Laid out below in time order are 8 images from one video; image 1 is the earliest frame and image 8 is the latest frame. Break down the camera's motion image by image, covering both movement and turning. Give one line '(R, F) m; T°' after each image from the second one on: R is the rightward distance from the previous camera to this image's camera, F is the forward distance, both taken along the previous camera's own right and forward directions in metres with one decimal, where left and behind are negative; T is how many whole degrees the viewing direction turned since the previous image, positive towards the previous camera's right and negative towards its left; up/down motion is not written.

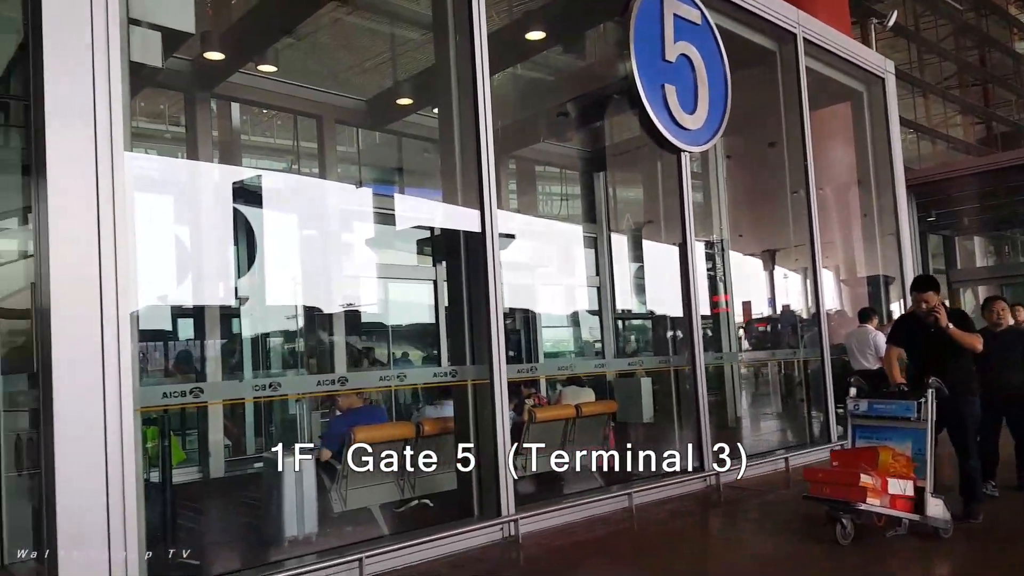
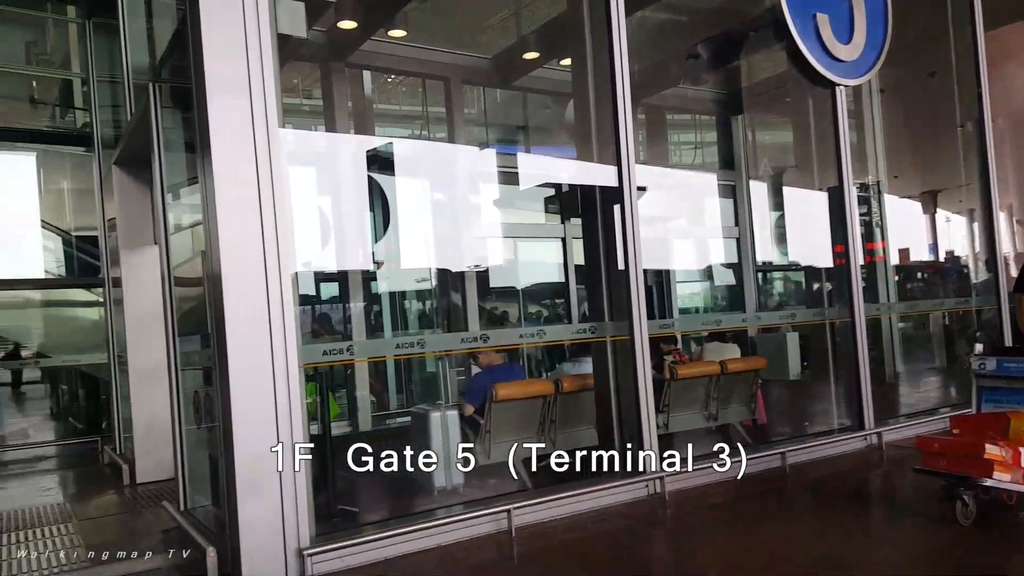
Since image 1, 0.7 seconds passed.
(-0.1, 0.0) m; -9°
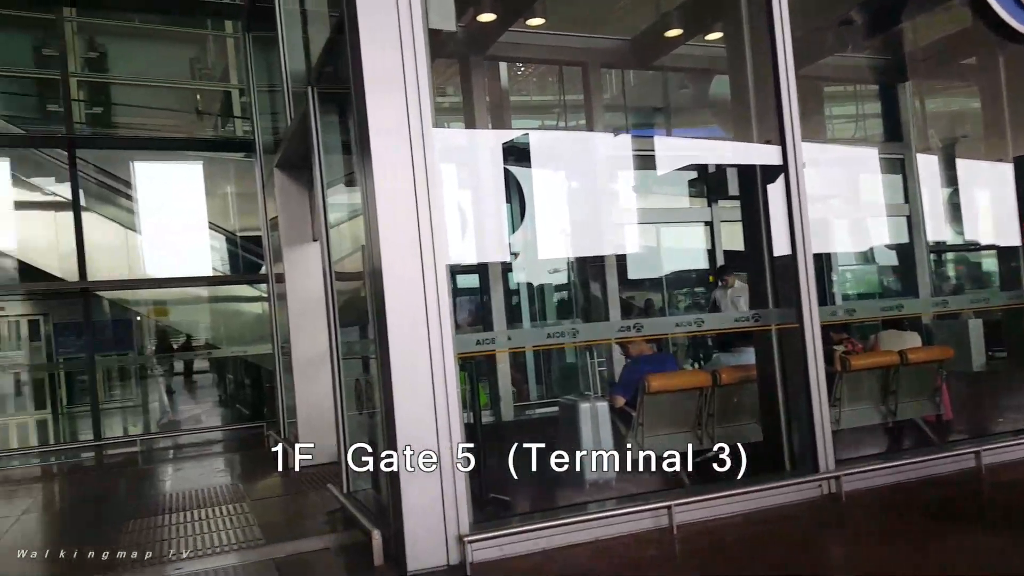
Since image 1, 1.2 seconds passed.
(-0.2, +0.1) m; -10°
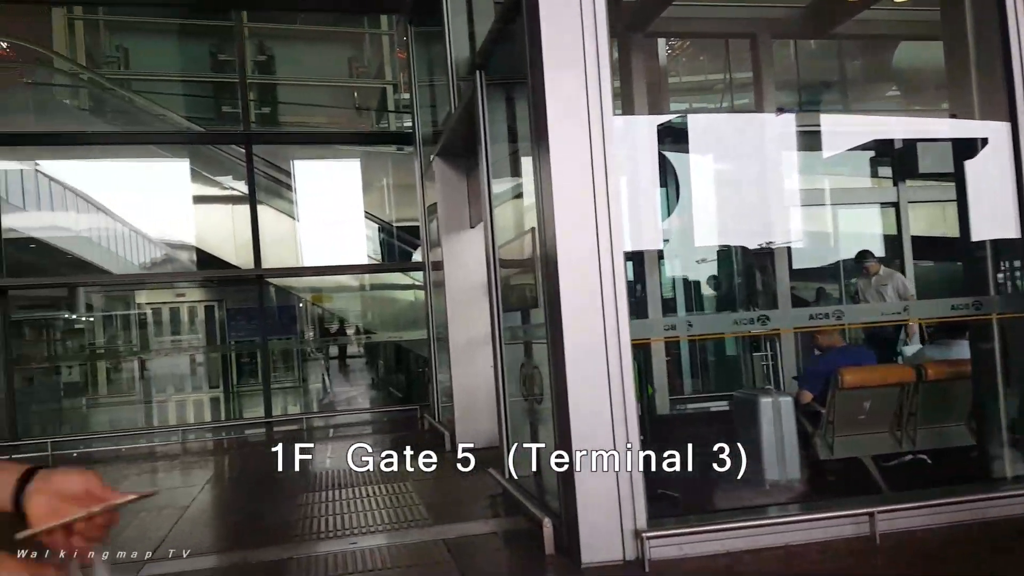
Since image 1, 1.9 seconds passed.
(-0.2, +0.1) m; -10°
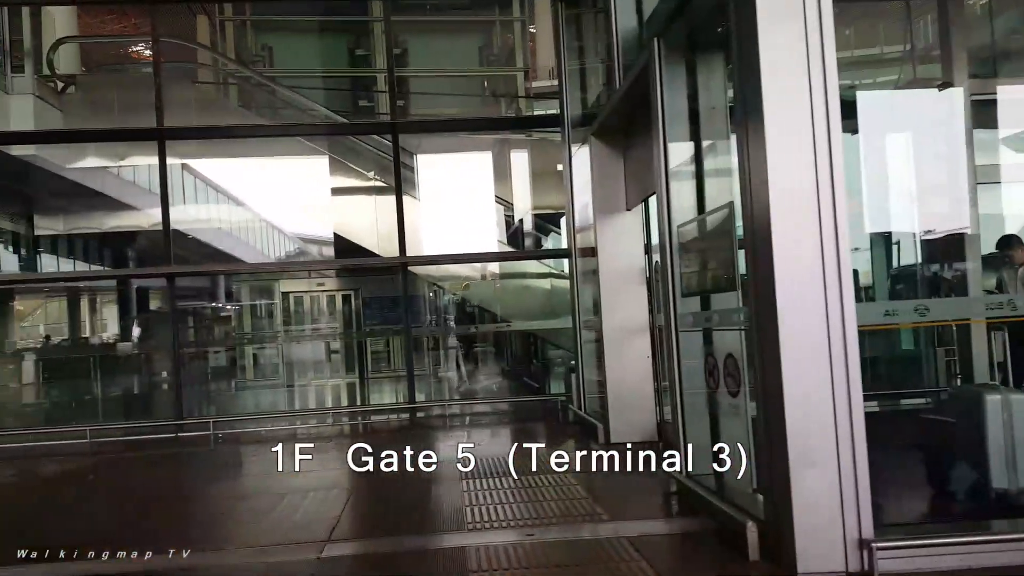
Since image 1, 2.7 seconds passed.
(-0.4, +0.2) m; -8°
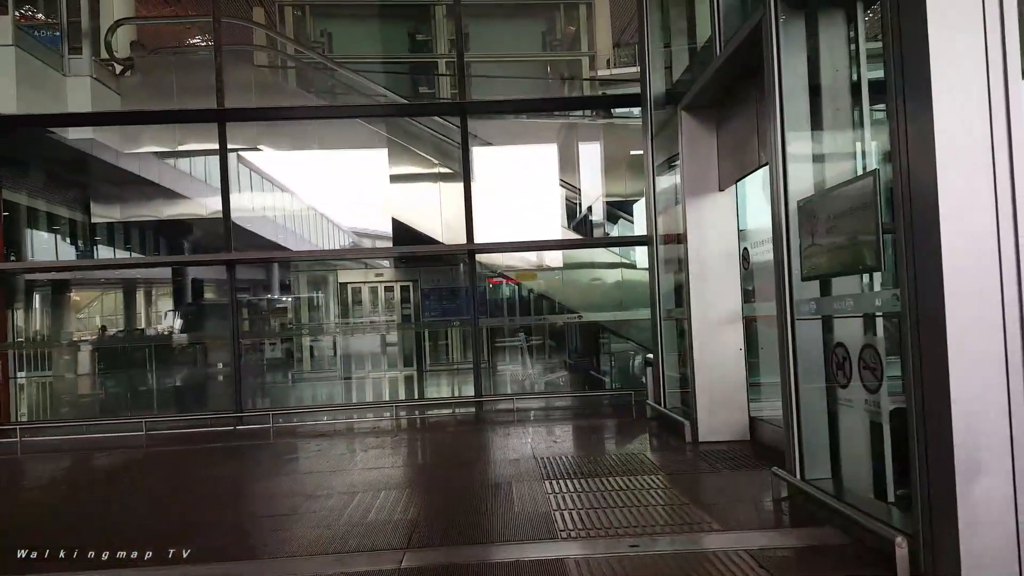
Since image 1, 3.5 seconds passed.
(-0.3, +0.4) m; -4°
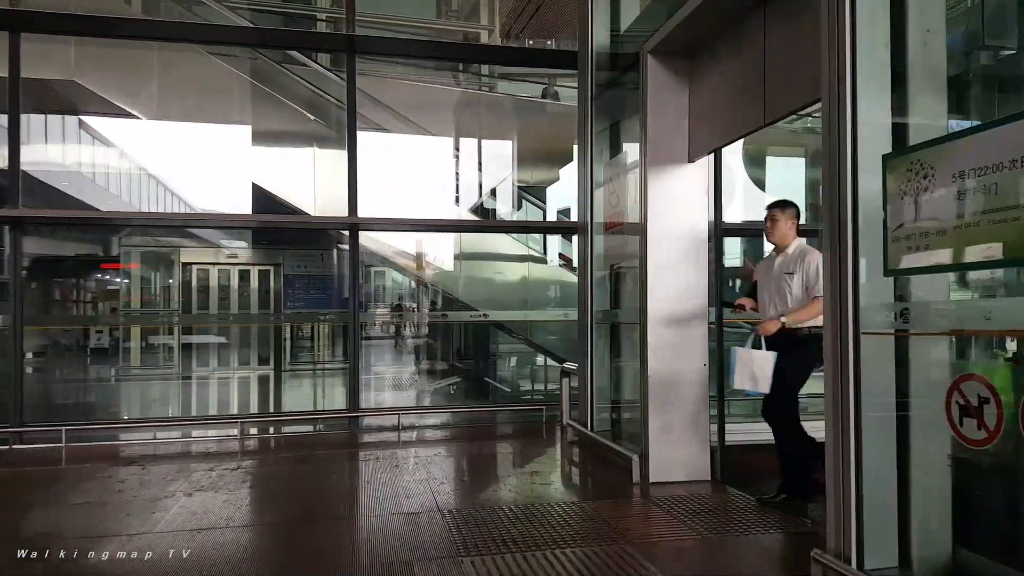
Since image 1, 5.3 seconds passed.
(-0.2, +1.5) m; +10°
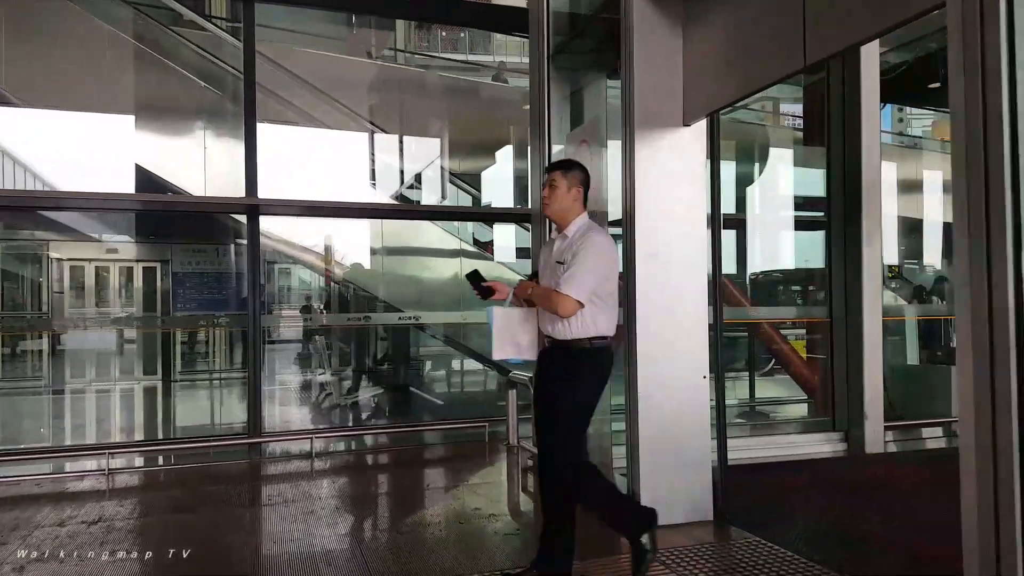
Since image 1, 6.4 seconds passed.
(-0.2, +1.0) m; +7°
